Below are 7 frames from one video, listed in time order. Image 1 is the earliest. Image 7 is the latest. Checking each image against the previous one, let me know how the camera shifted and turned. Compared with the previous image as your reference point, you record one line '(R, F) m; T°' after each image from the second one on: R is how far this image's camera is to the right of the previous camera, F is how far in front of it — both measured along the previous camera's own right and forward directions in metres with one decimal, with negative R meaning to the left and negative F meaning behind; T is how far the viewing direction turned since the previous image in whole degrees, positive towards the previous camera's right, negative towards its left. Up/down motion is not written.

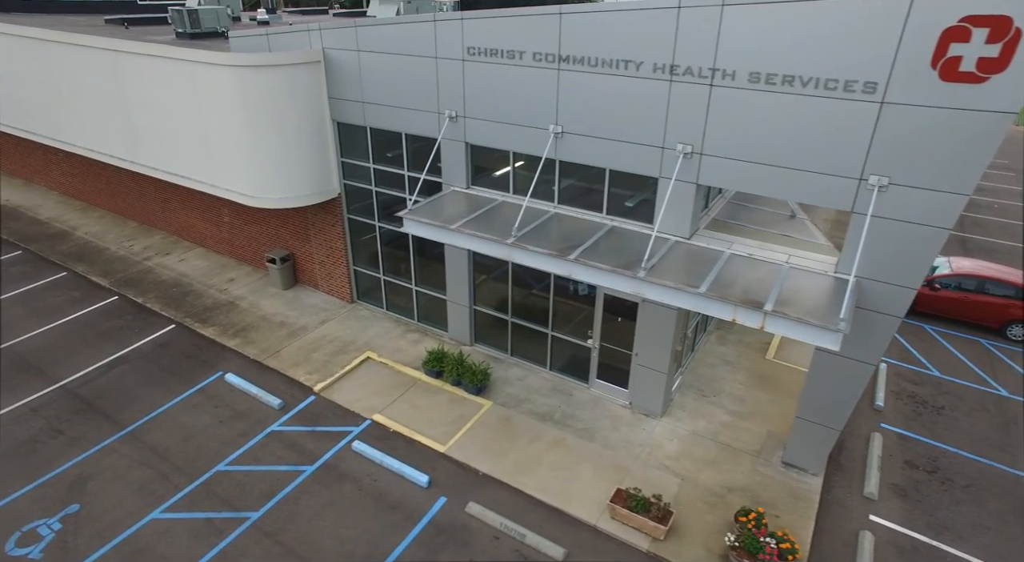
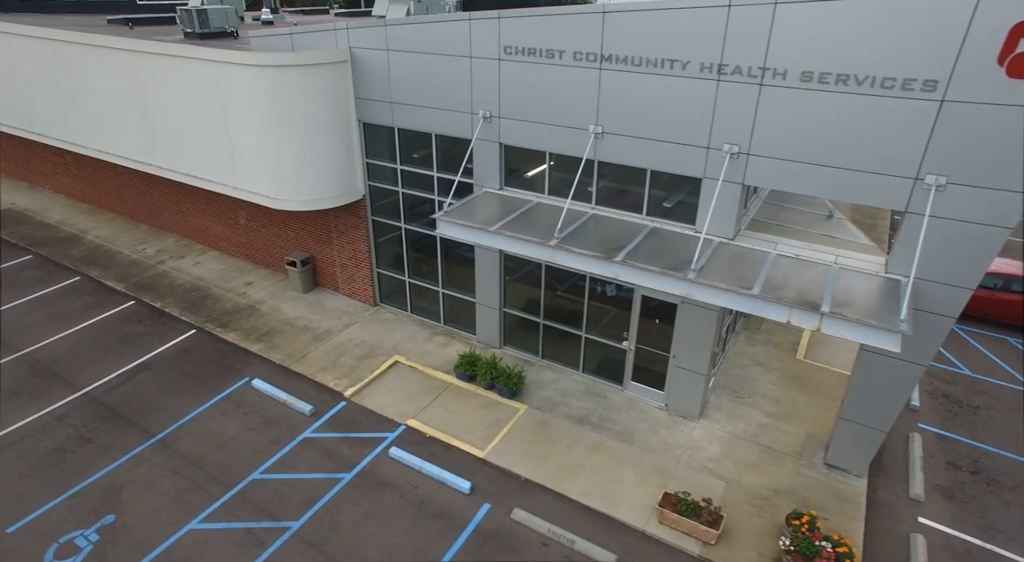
(-0.8, +0.1) m; +1°
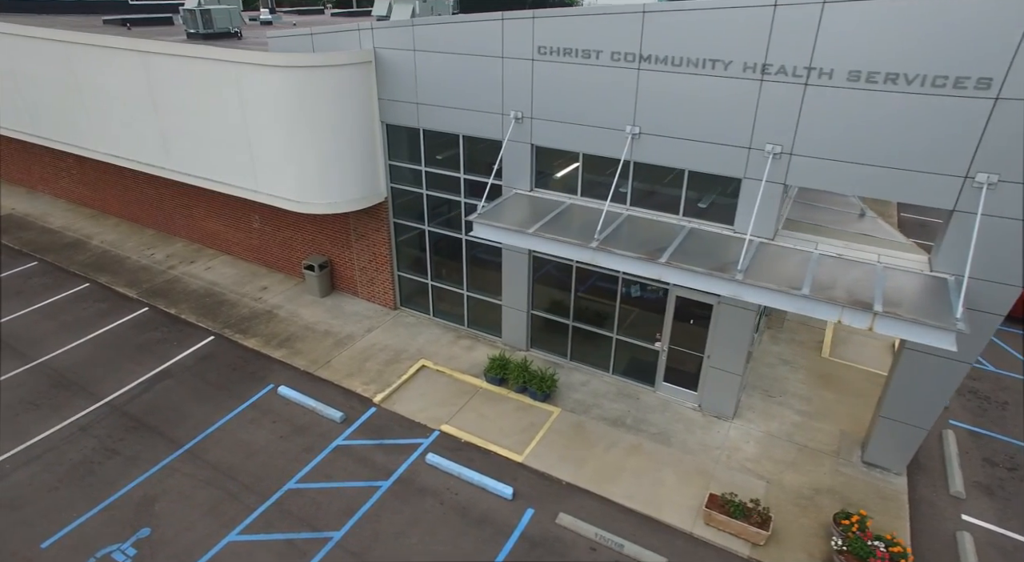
(-0.9, +0.1) m; +1°
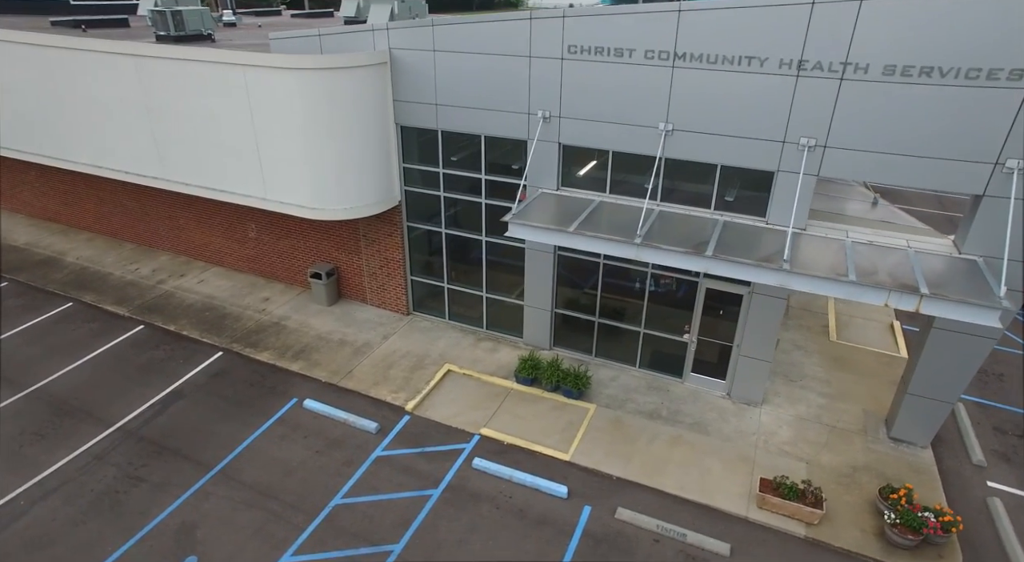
(-1.5, +0.1) m; +5°
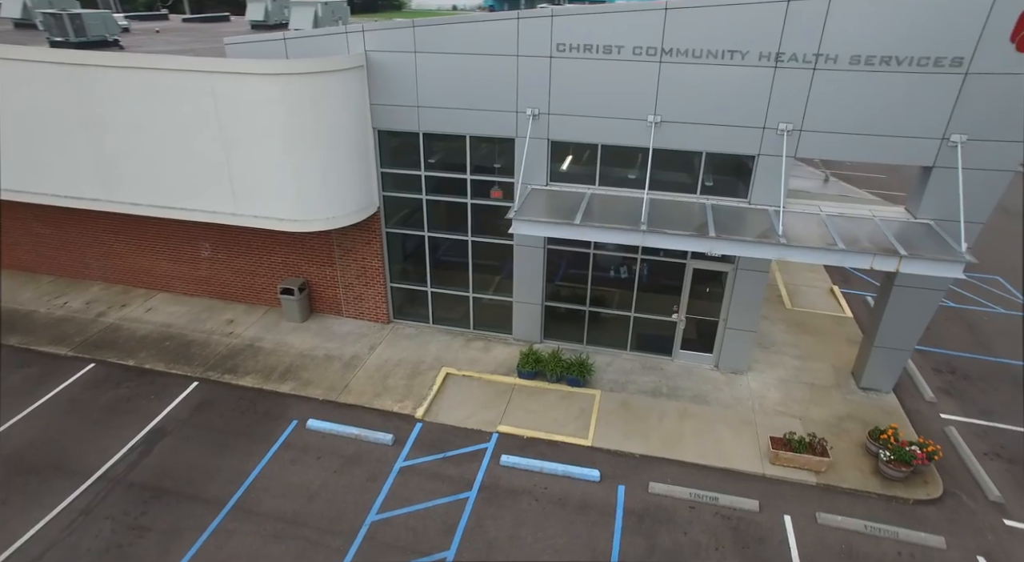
(-1.9, 0.0) m; +10°
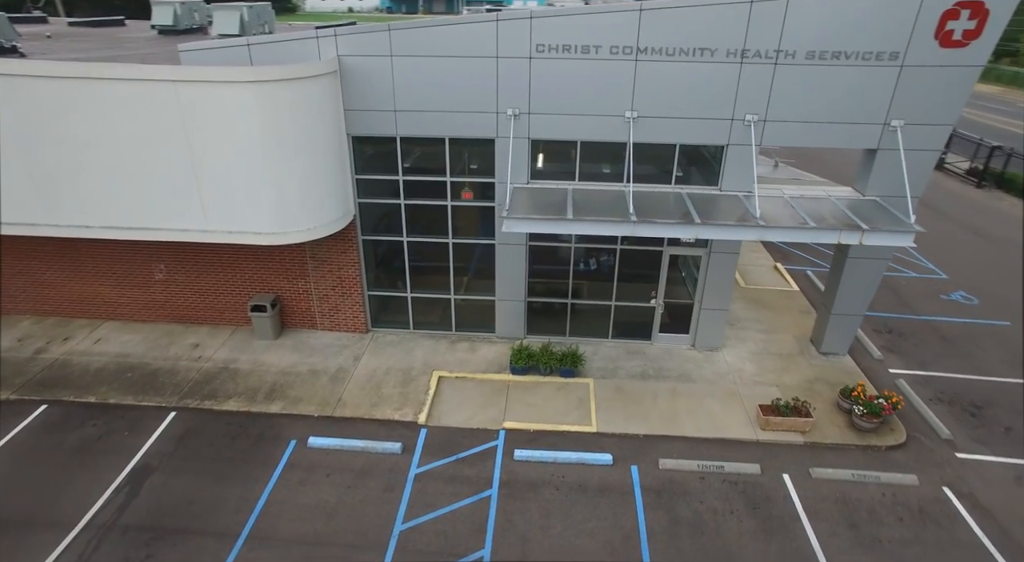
(-1.5, -0.1) m; +8°
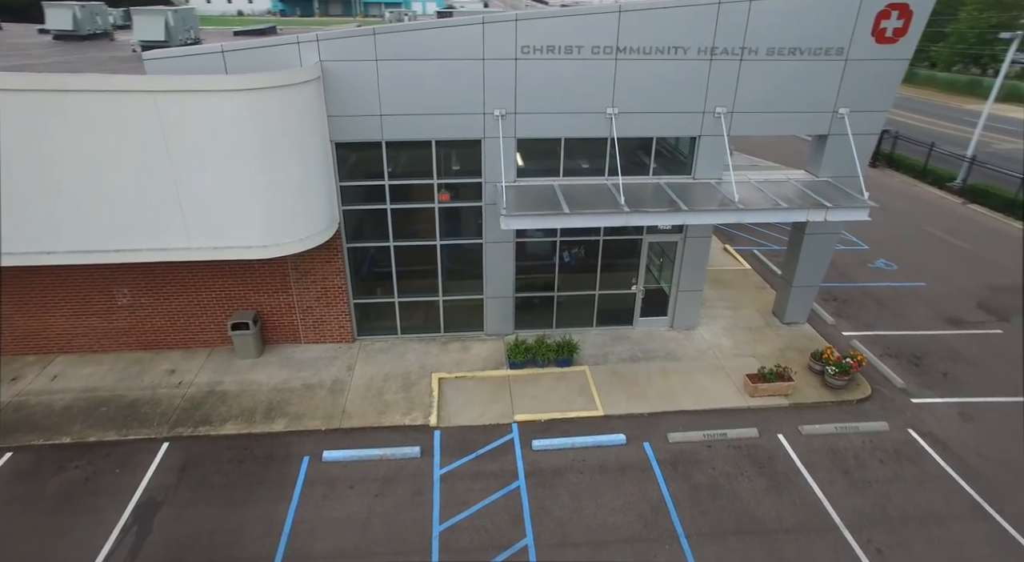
(-1.7, -0.1) m; +8°
